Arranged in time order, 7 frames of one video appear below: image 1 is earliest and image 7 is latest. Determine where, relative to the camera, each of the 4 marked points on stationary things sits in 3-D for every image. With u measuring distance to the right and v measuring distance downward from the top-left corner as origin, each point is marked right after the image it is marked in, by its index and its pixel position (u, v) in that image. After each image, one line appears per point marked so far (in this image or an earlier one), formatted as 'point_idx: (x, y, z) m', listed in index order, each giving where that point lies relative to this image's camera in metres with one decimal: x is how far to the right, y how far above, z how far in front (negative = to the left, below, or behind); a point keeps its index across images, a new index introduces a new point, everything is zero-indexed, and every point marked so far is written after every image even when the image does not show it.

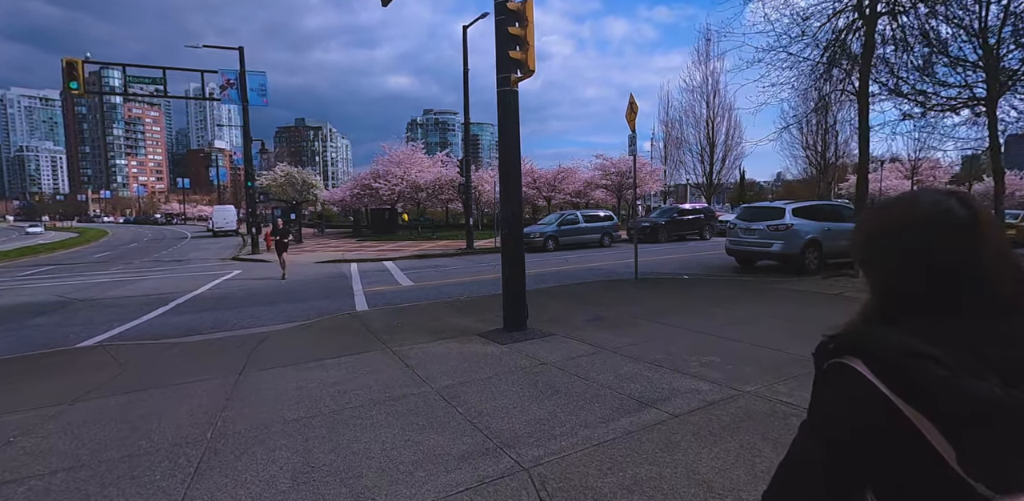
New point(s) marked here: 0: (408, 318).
0: (-1.7, -1.1, +7.6) m
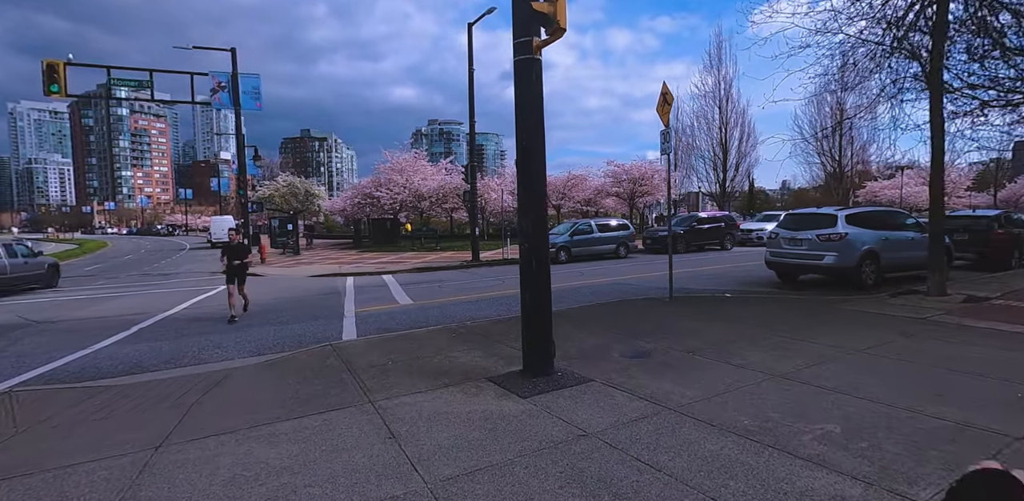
0: (-1.4, -1.3, +6.1) m
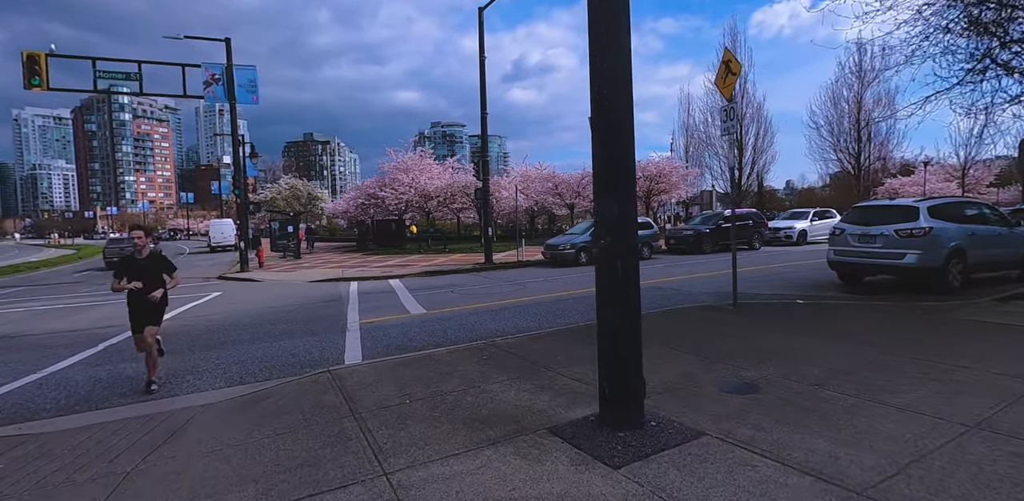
0: (-0.9, -1.3, +4.6) m
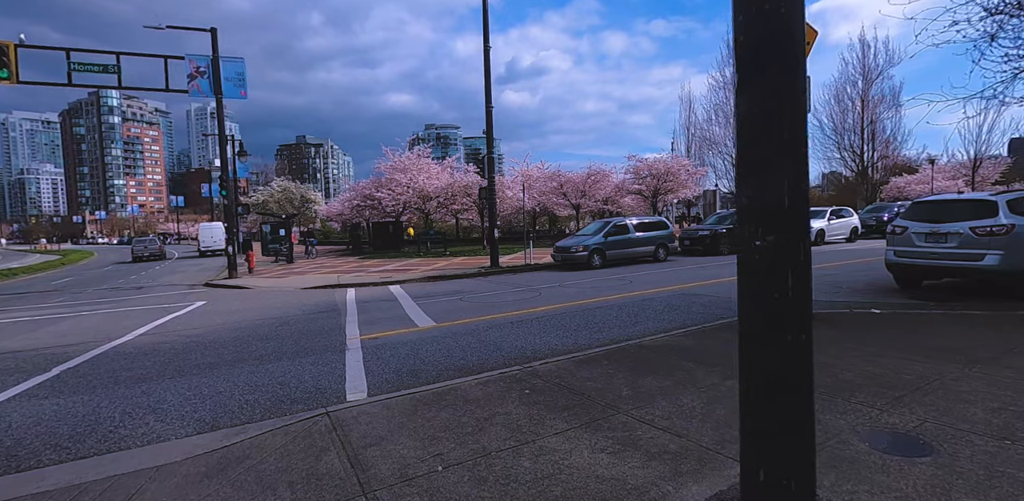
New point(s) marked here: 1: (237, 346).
0: (-0.4, -1.3, +3.4) m
1: (-4.5, -1.6, +7.8) m
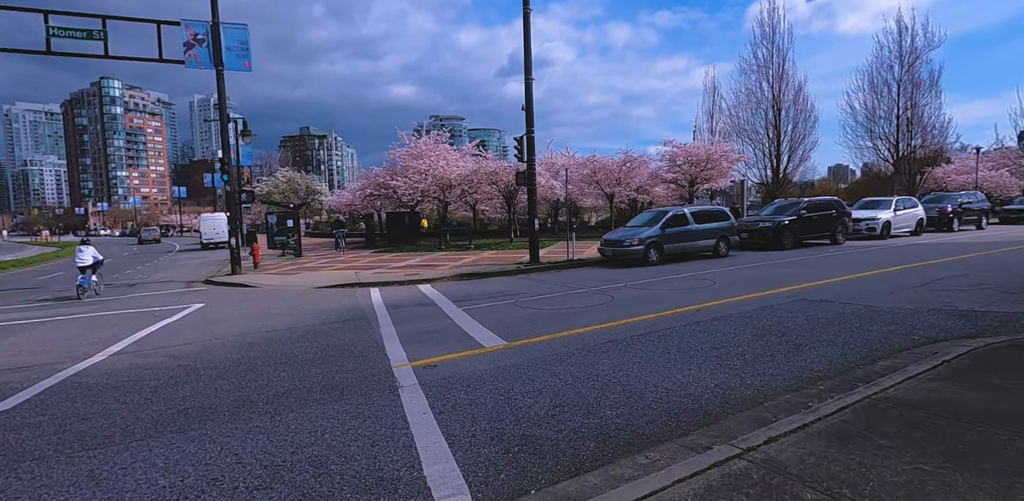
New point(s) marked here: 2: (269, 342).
0: (+0.9, -1.3, +1.2) m
1: (-3.2, -1.5, +5.6) m
2: (-3.7, -1.4, +7.3) m
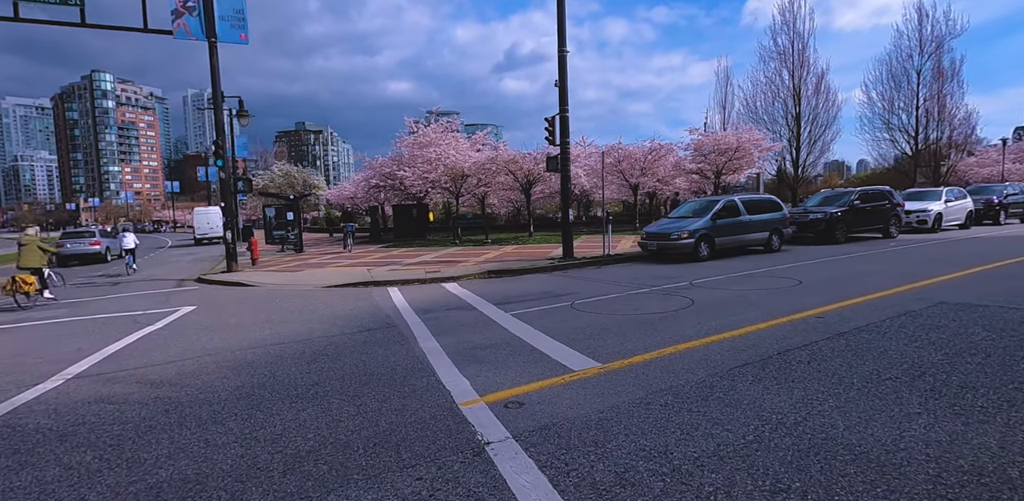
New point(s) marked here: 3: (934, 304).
0: (+1.9, -1.3, -0.4) m
1: (-2.2, -1.4, +3.9) m
2: (-2.8, -1.3, +5.6) m
3: (+5.8, -0.7, +6.6) m
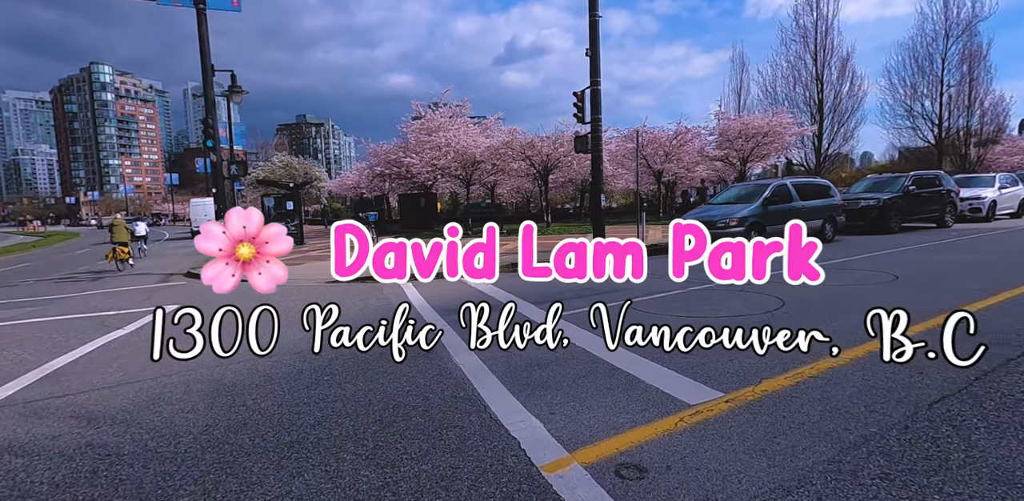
0: (+2.5, -1.2, -1.9) m
1: (-1.6, -1.3, +2.5) m
2: (-2.2, -1.2, +4.2) m
3: (+6.4, -0.6, +5.1) m
